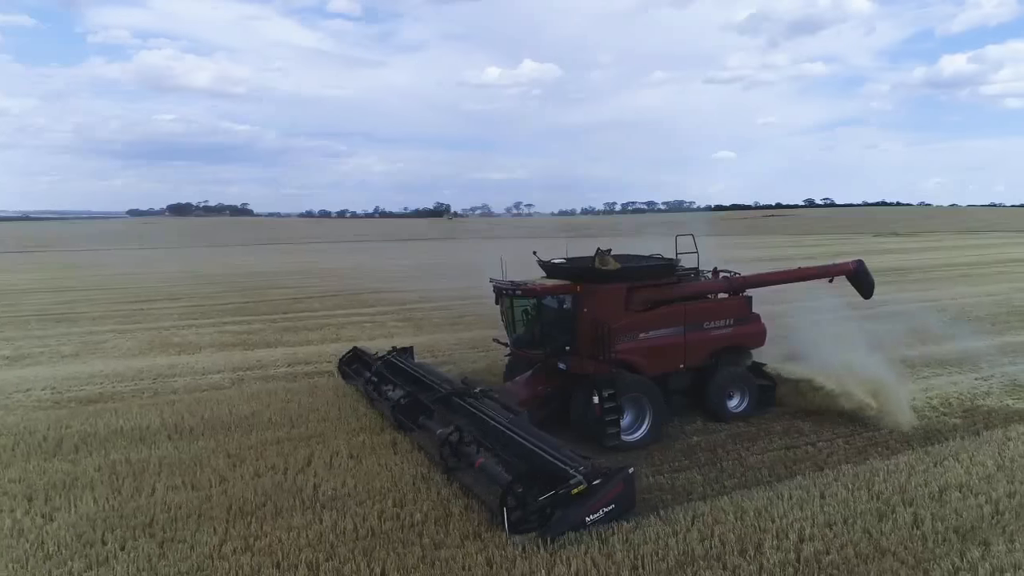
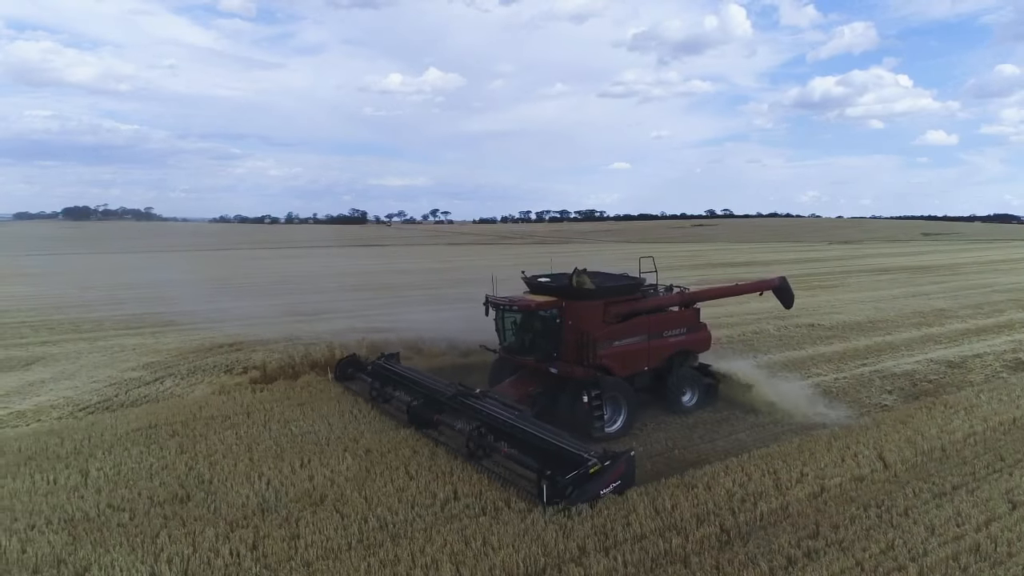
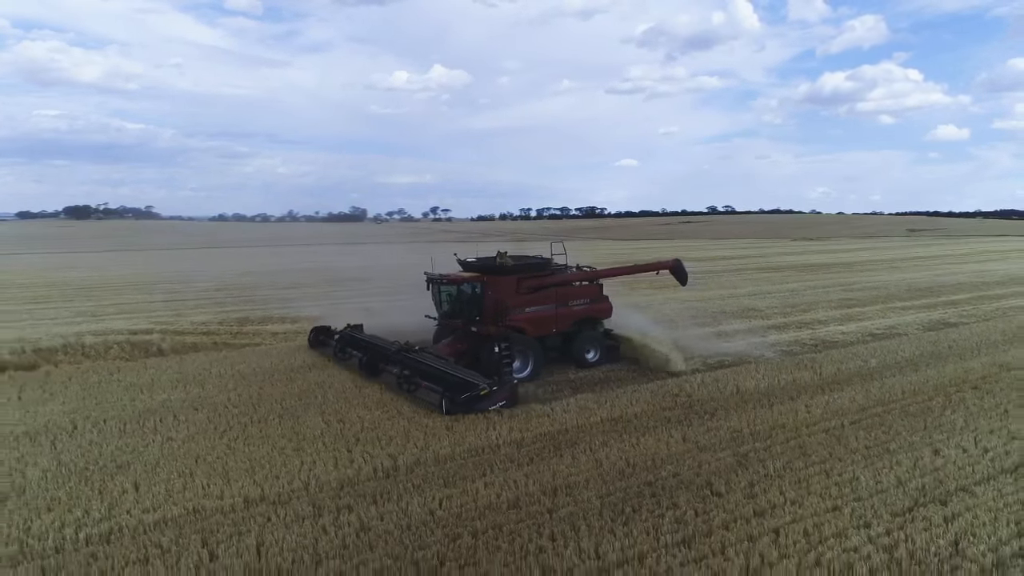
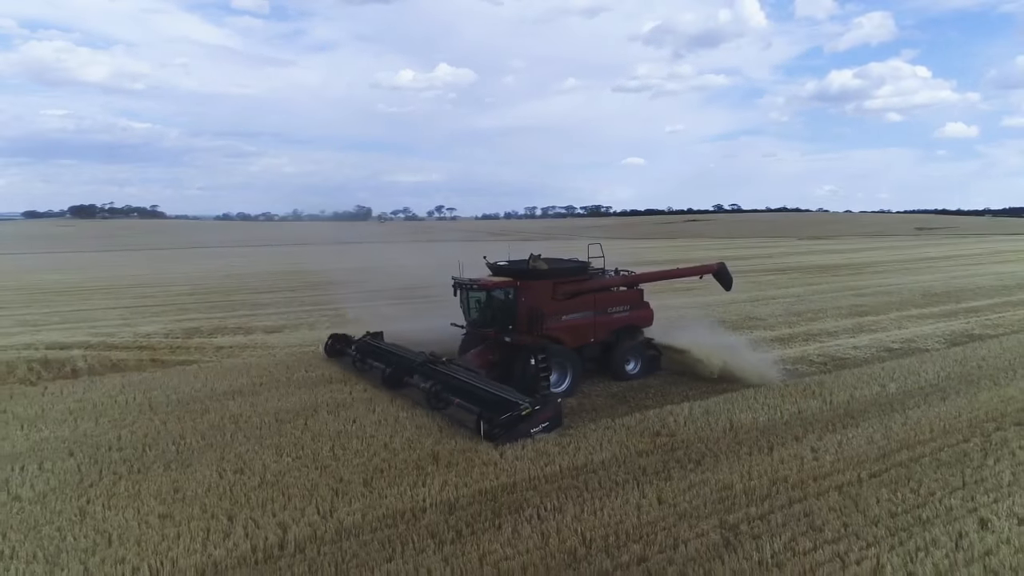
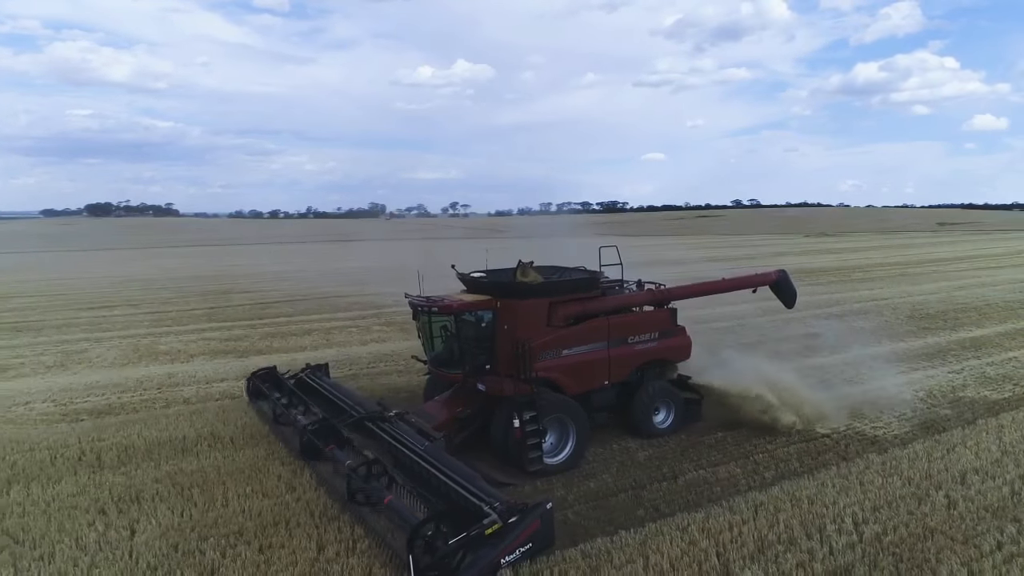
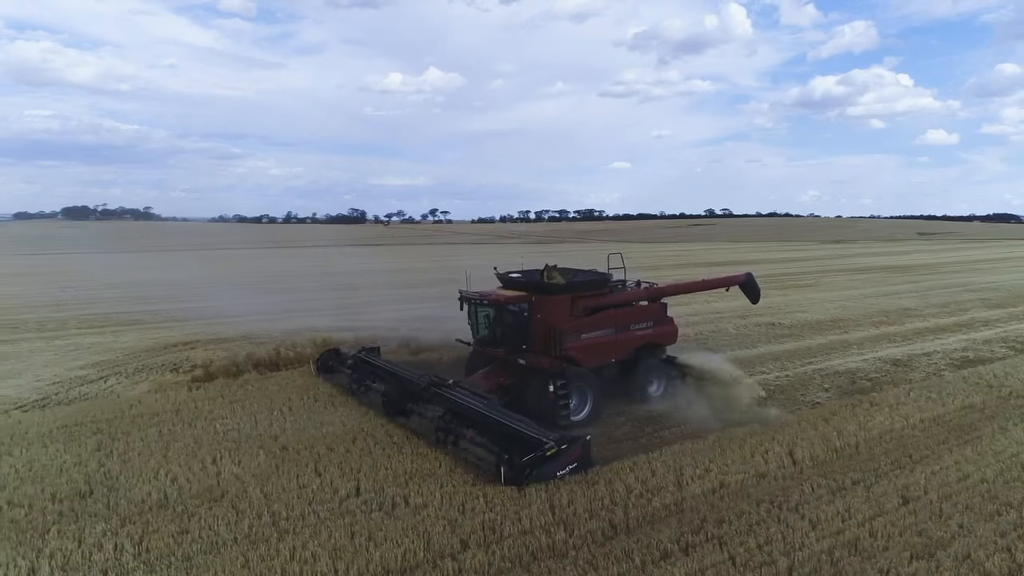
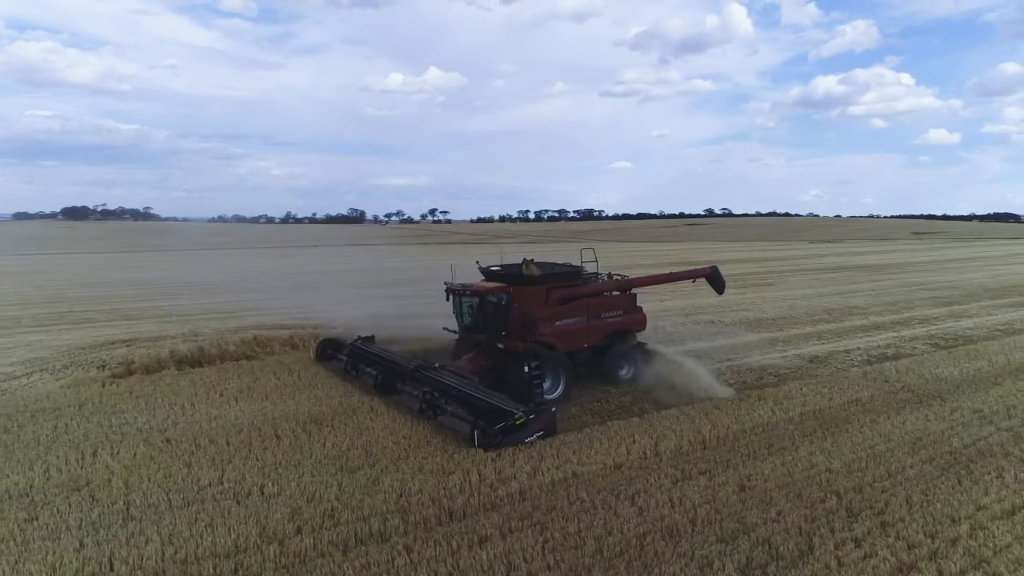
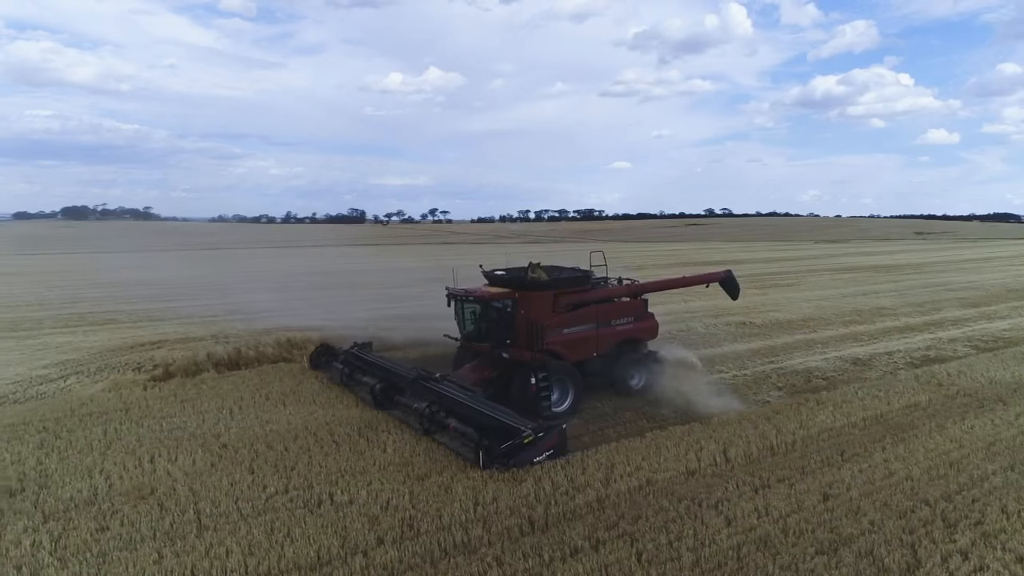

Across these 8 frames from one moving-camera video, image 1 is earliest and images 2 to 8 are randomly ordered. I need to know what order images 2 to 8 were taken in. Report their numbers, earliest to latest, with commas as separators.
5, 4, 3, 7, 8, 6, 2
